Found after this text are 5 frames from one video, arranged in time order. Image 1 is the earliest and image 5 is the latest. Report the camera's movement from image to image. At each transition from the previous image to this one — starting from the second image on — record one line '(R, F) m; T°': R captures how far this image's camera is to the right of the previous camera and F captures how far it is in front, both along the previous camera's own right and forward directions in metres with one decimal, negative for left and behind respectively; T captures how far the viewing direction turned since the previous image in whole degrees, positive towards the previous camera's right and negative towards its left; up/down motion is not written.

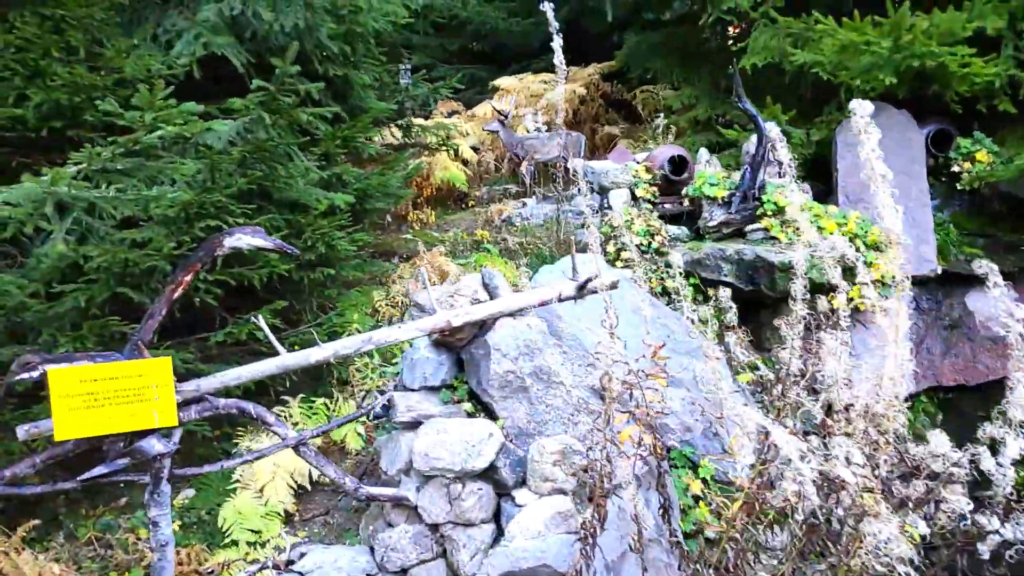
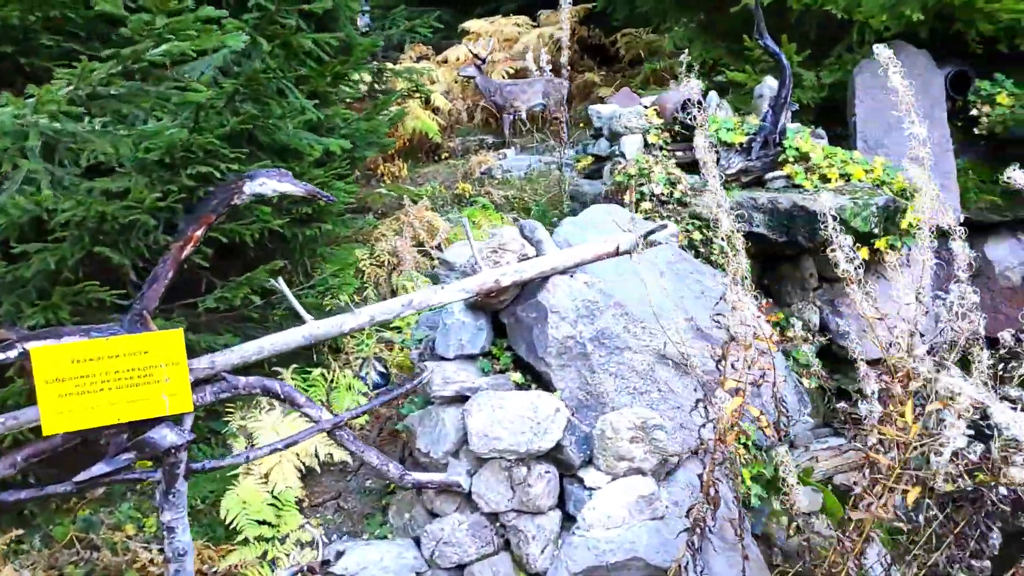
(-0.4, +0.4) m; +4°
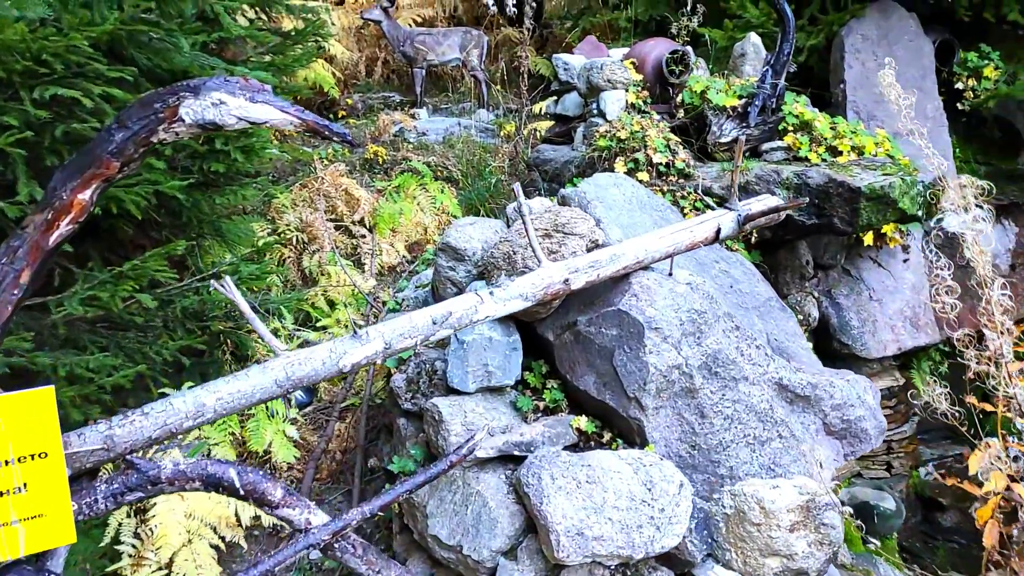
(-0.5, +1.0) m; +11°
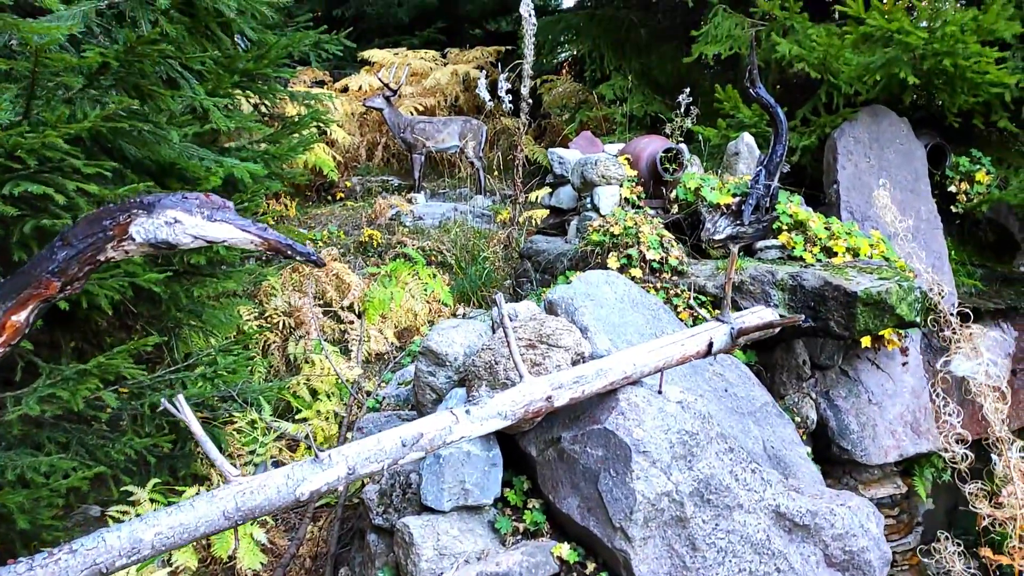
(0.0, +0.1) m; 0°
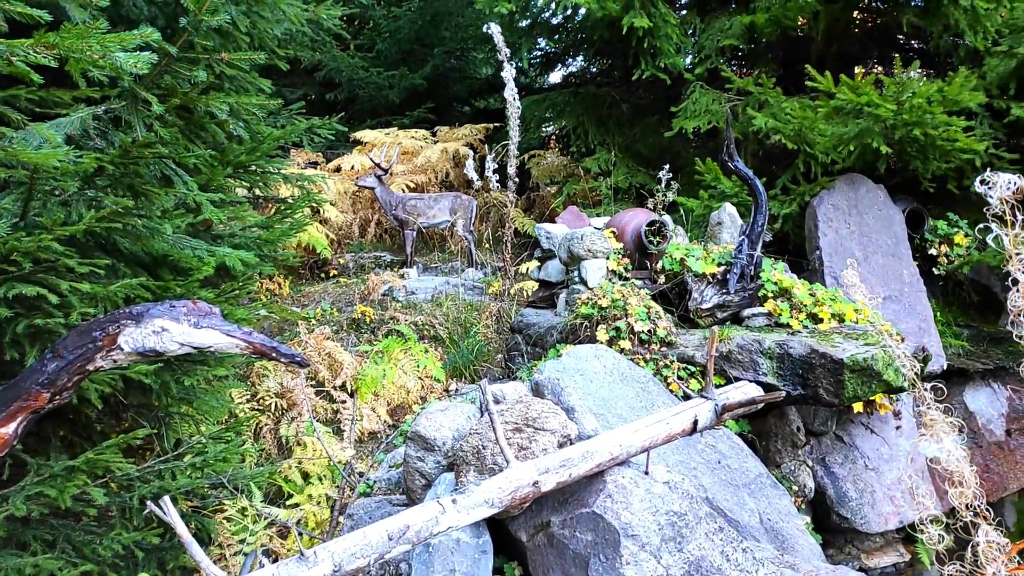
(0.0, 0.0) m; 0°
